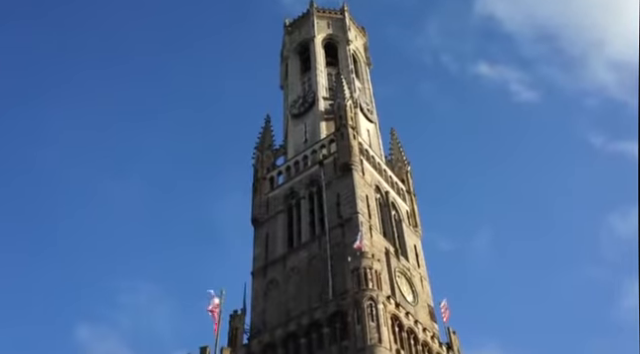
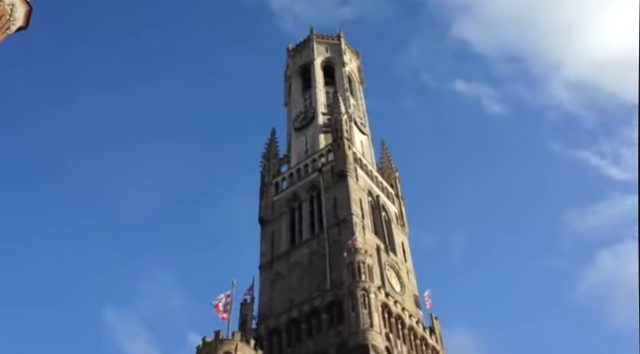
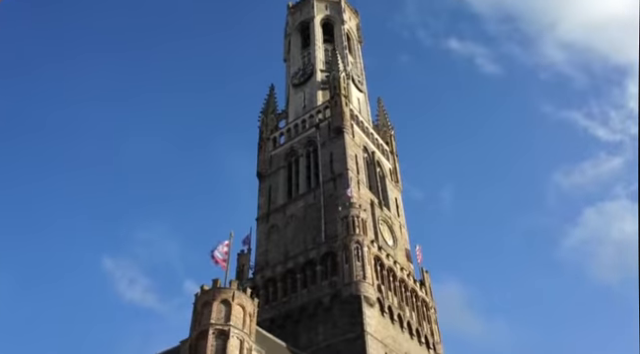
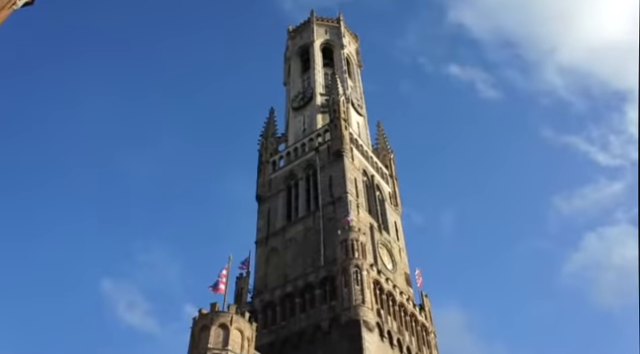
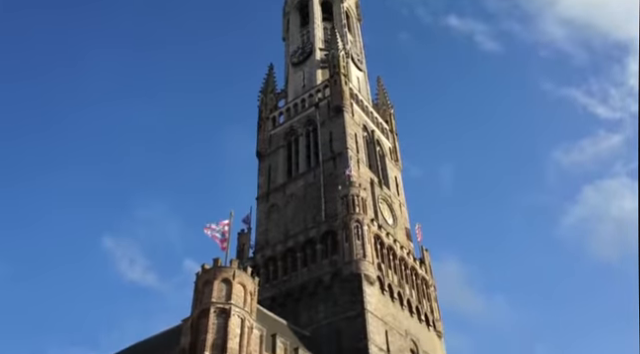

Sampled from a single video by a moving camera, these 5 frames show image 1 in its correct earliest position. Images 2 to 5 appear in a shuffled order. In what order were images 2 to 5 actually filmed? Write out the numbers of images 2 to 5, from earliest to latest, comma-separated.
2, 4, 3, 5
